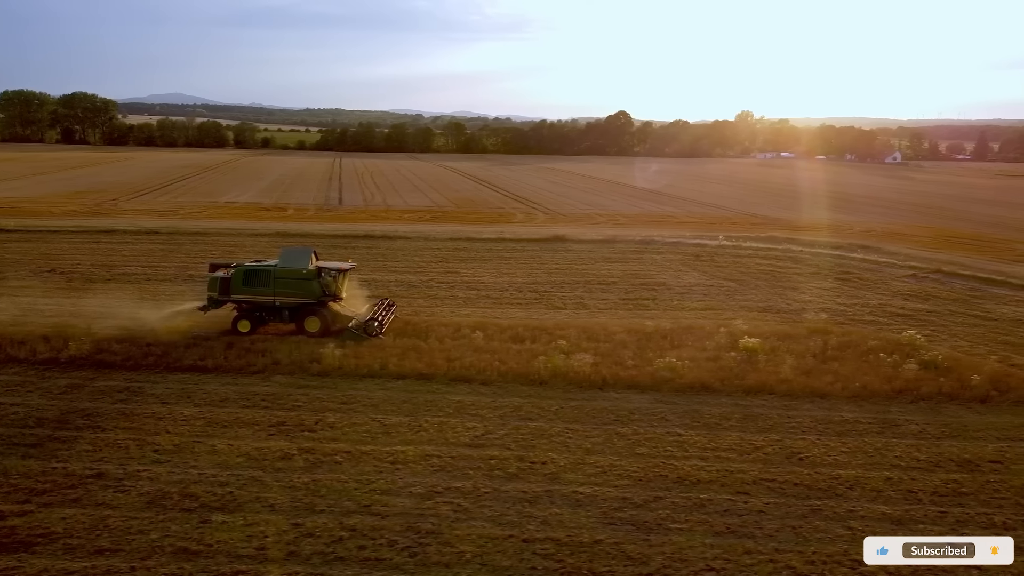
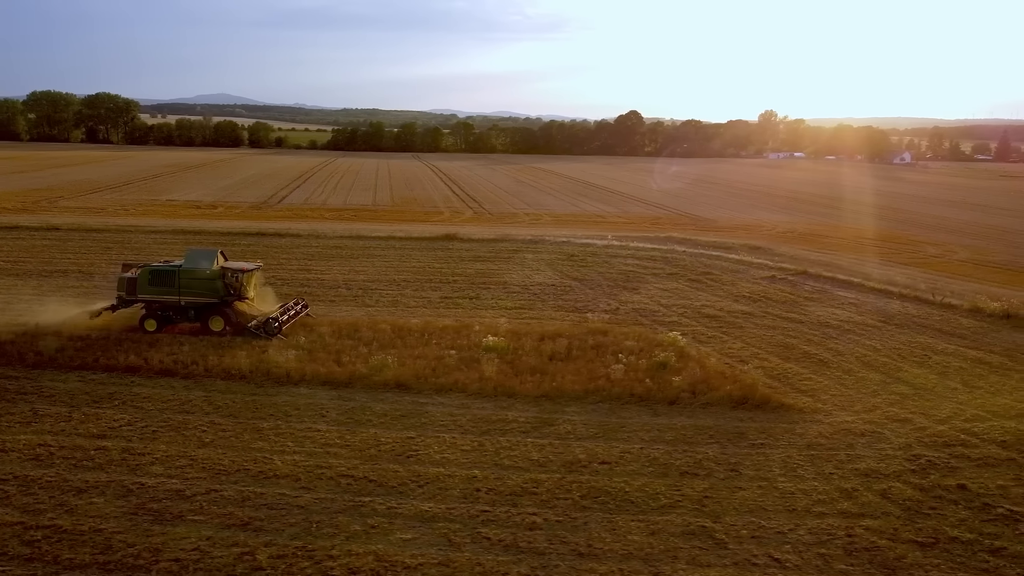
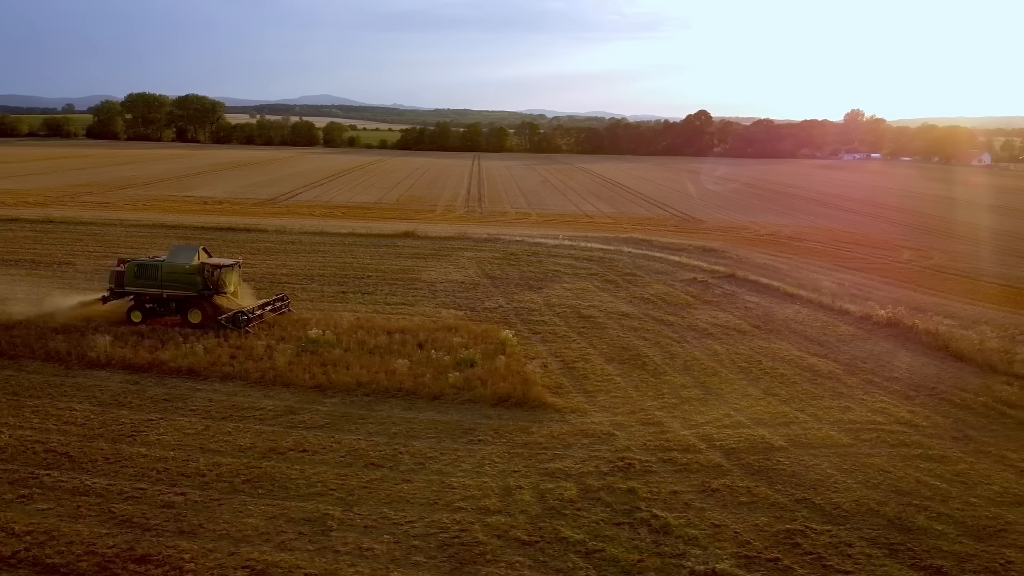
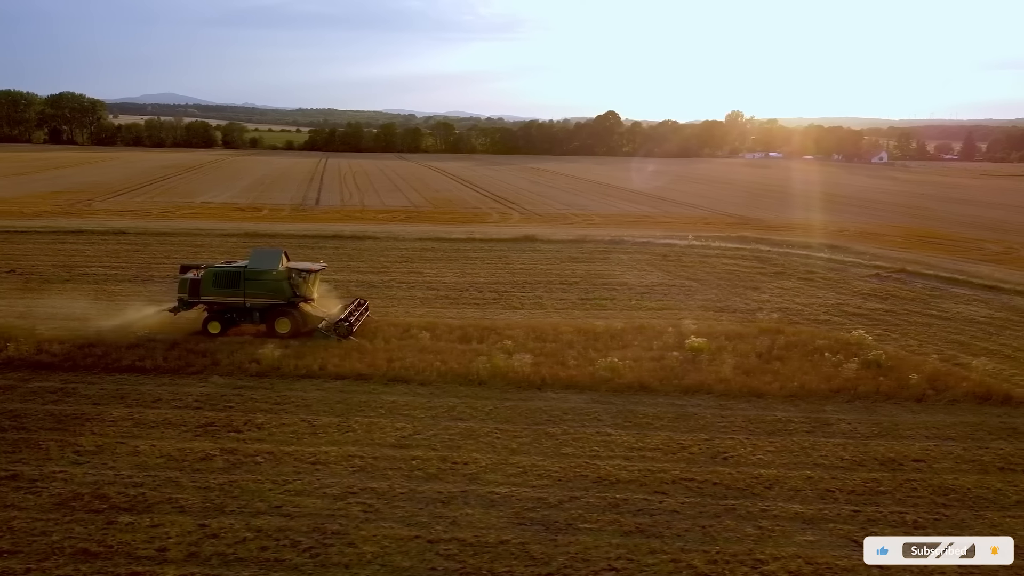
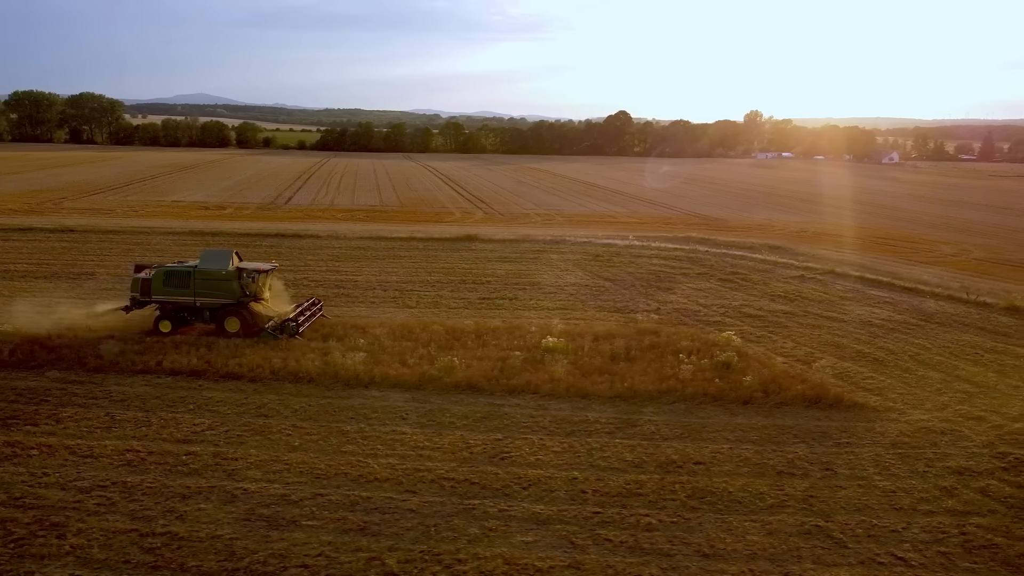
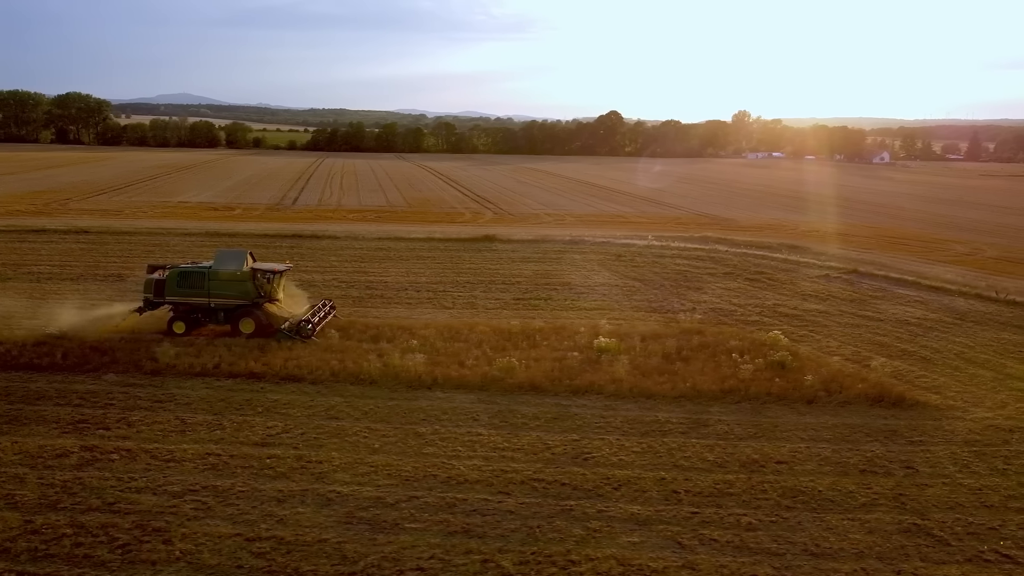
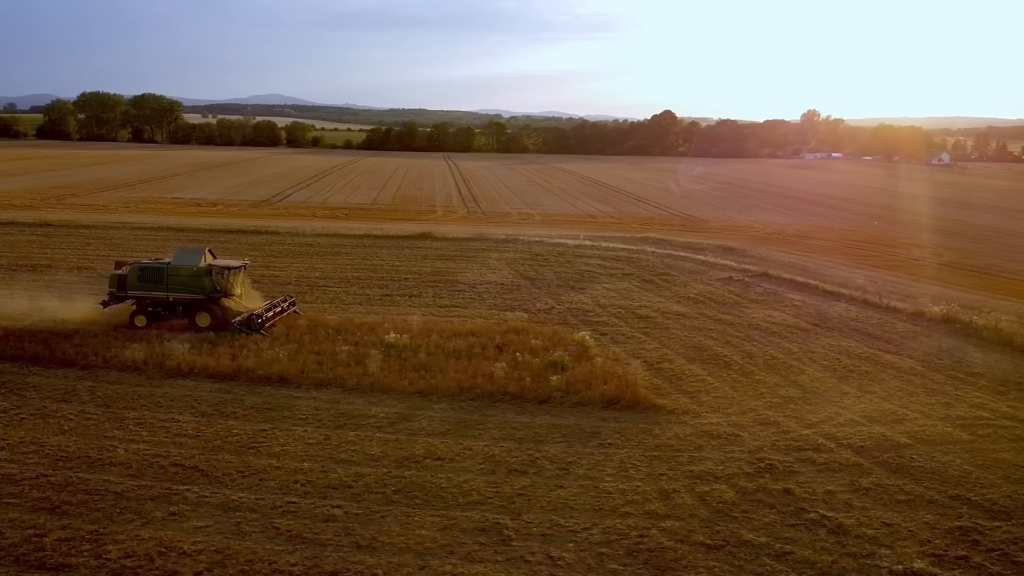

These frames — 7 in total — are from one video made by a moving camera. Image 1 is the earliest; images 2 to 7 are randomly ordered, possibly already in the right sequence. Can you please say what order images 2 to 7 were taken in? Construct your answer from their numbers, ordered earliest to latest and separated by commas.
4, 6, 5, 2, 7, 3
